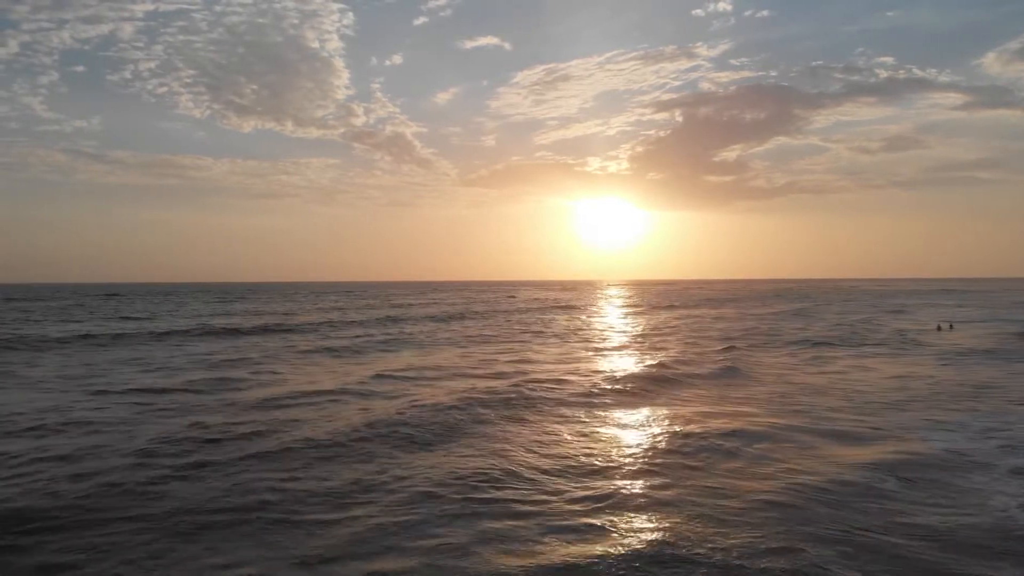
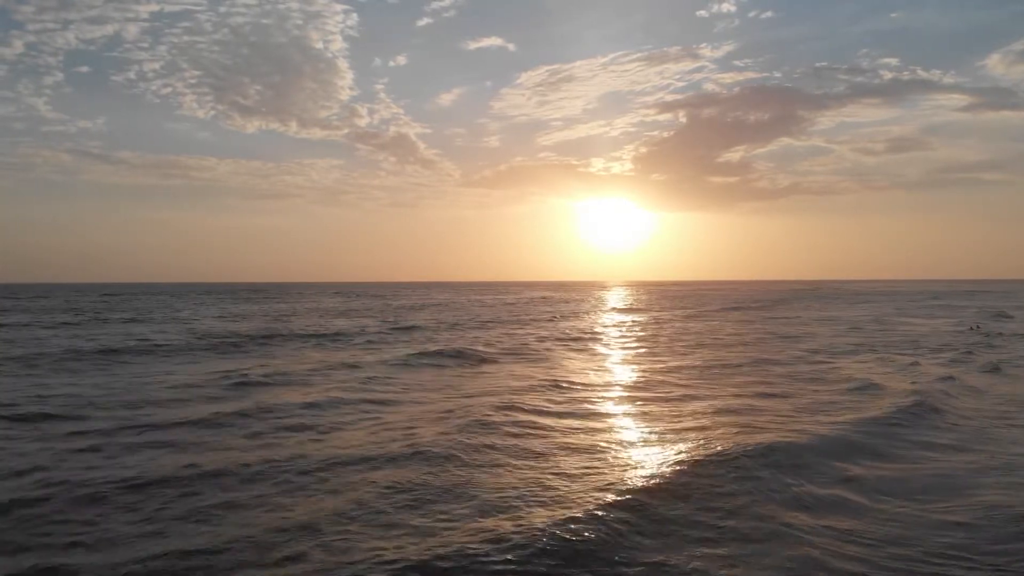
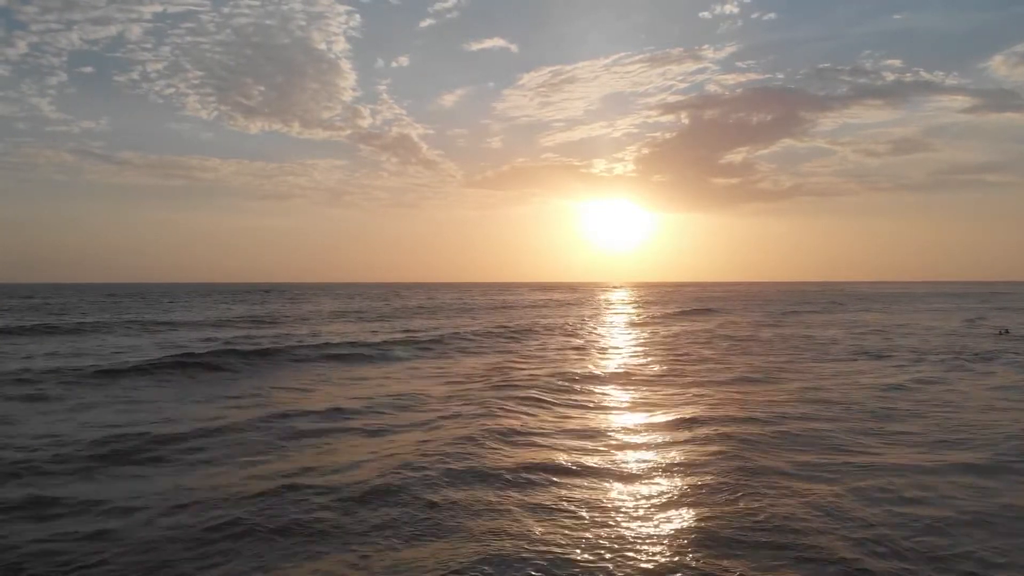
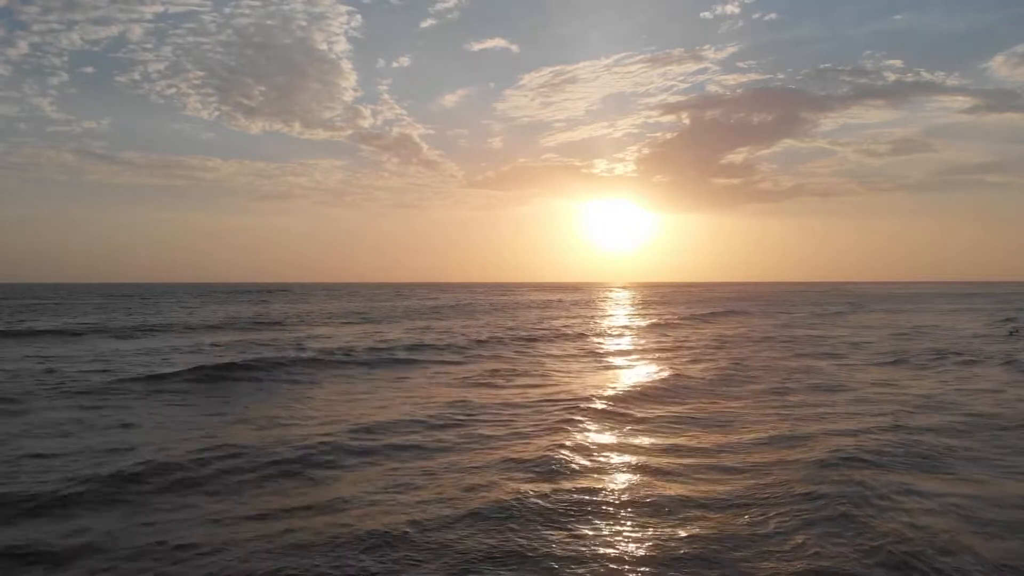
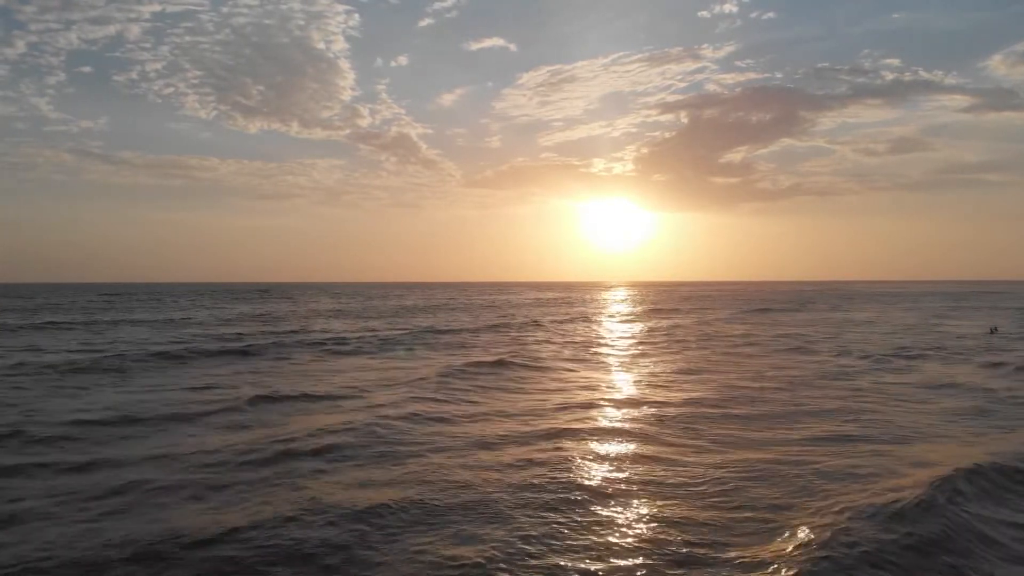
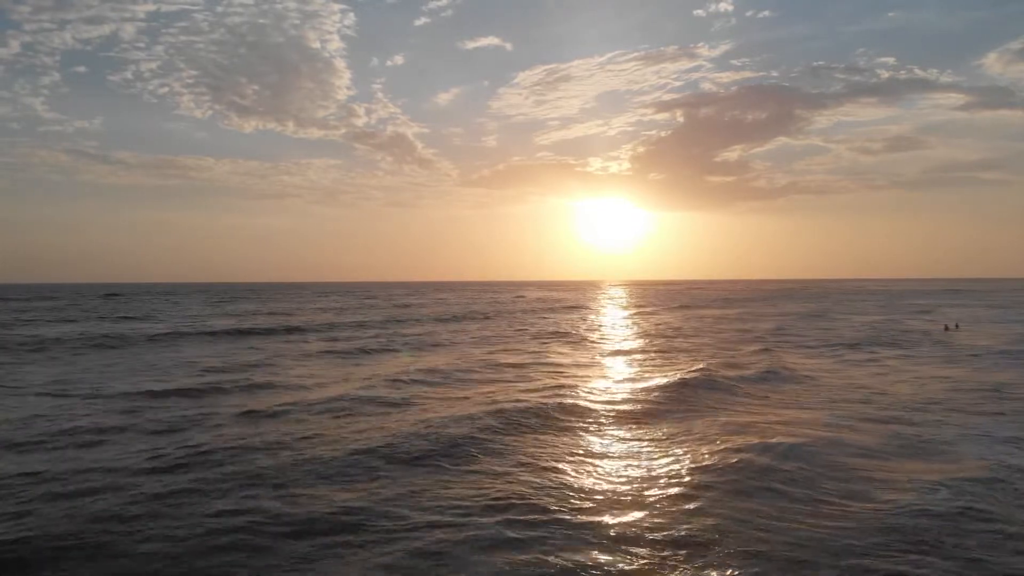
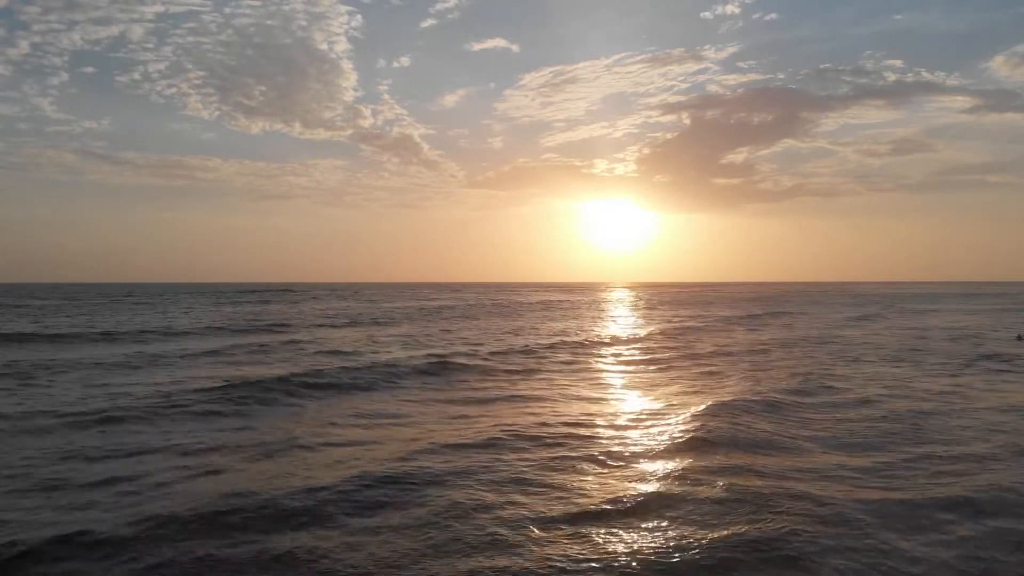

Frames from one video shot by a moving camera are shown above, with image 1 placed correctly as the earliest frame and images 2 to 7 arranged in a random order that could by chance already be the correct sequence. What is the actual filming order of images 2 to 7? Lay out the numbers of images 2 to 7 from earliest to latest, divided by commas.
6, 2, 5, 3, 4, 7
